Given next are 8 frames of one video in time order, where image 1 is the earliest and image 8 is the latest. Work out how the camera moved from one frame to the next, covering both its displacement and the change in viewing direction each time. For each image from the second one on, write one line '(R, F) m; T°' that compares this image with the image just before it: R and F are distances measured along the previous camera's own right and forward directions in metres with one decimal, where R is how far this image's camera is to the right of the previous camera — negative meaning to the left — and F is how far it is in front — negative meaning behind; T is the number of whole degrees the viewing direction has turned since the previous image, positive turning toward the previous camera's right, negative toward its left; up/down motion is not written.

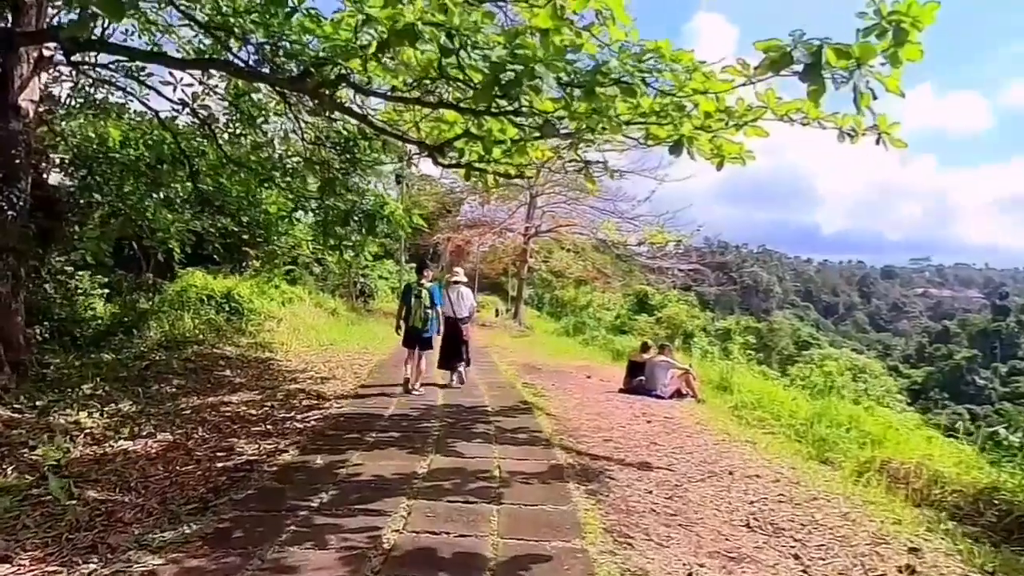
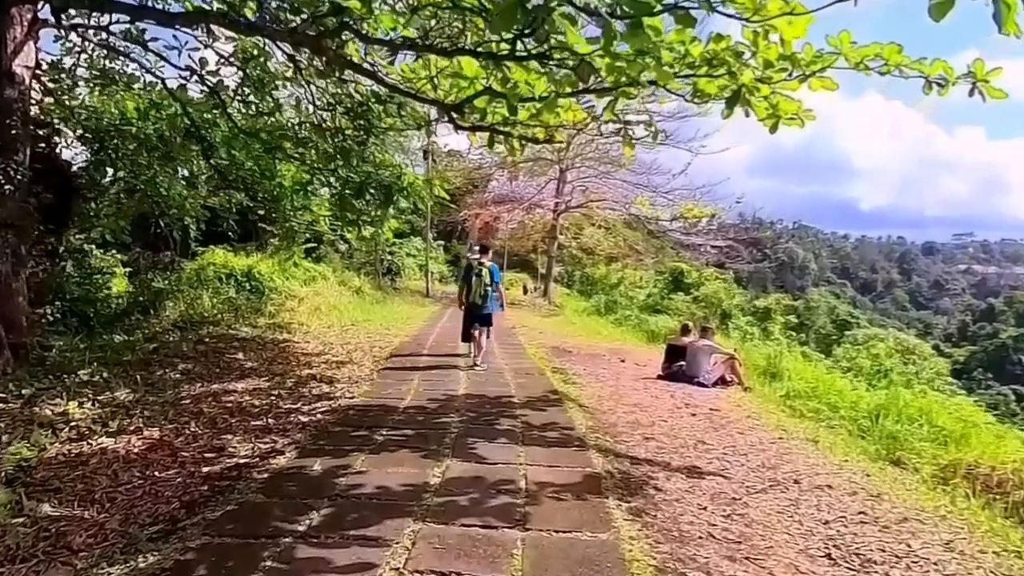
(0.0, +0.7) m; -3°
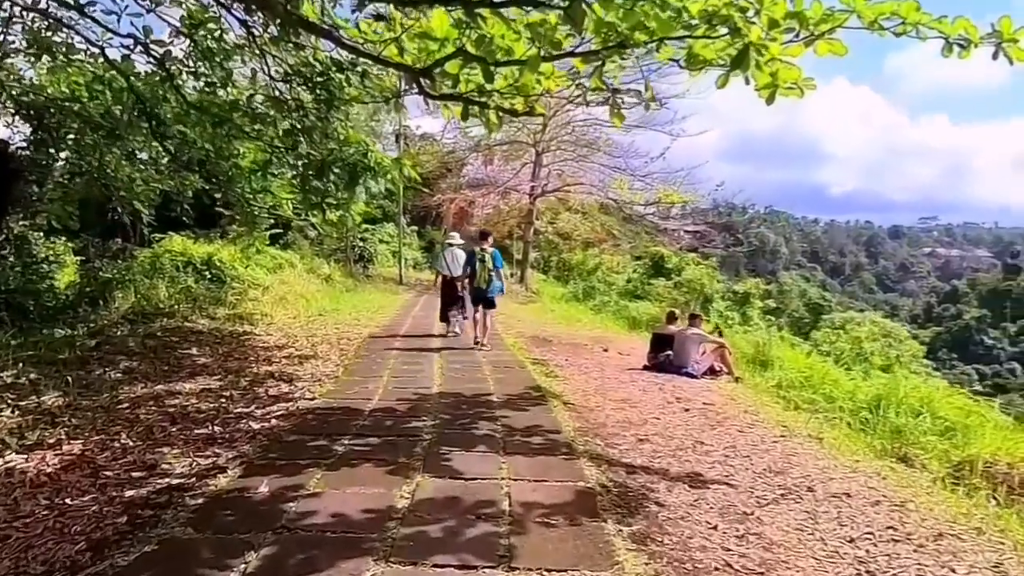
(0.0, +0.5) m; +2°
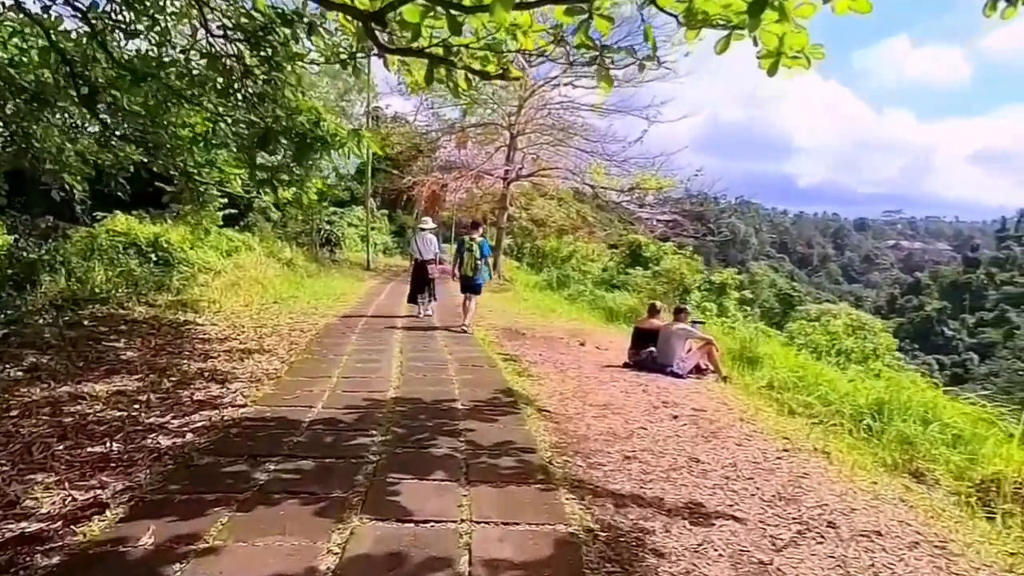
(0.0, +0.7) m; +2°
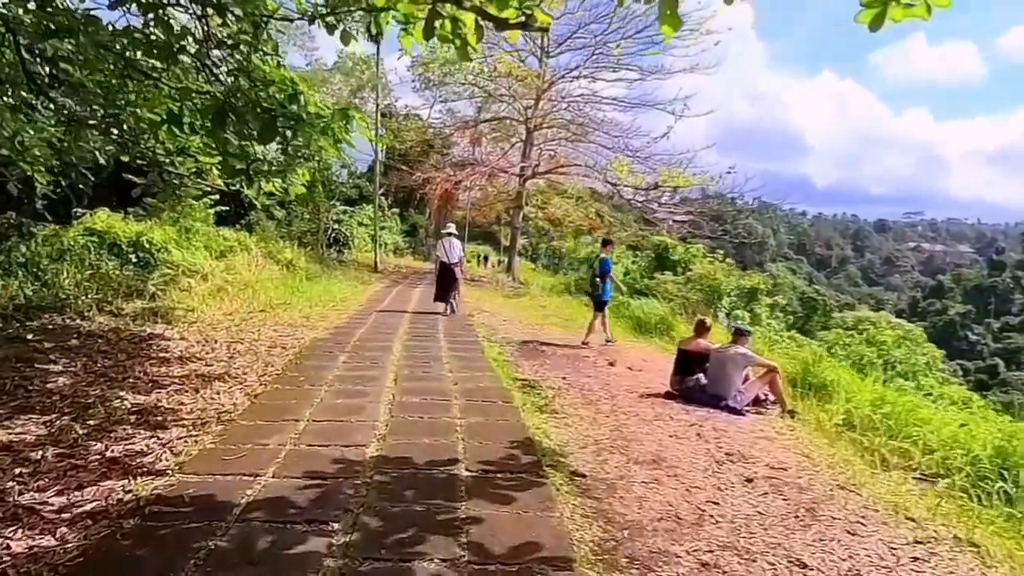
(-0.1, +1.2) m; -1°
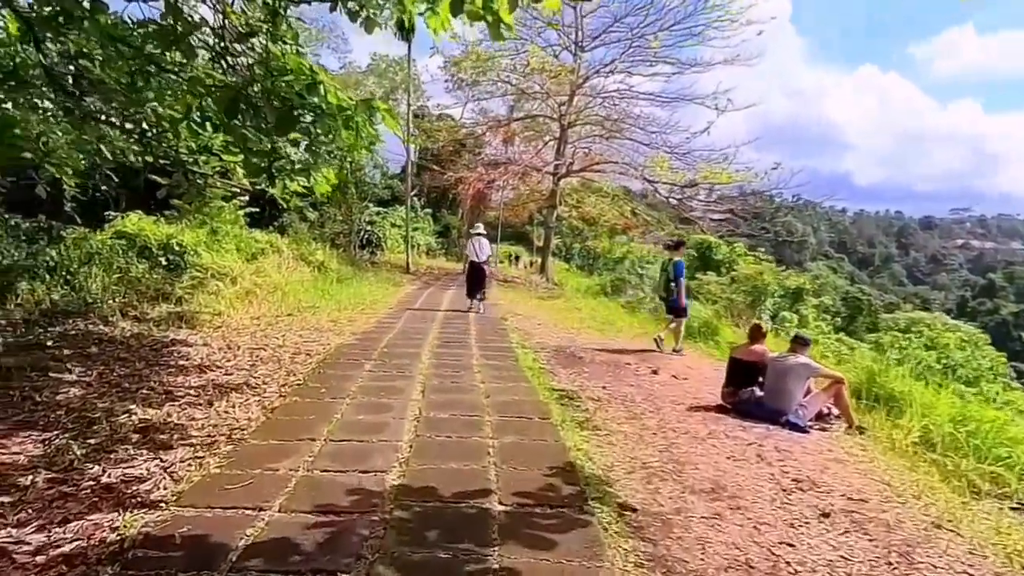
(0.0, +0.4) m; -3°
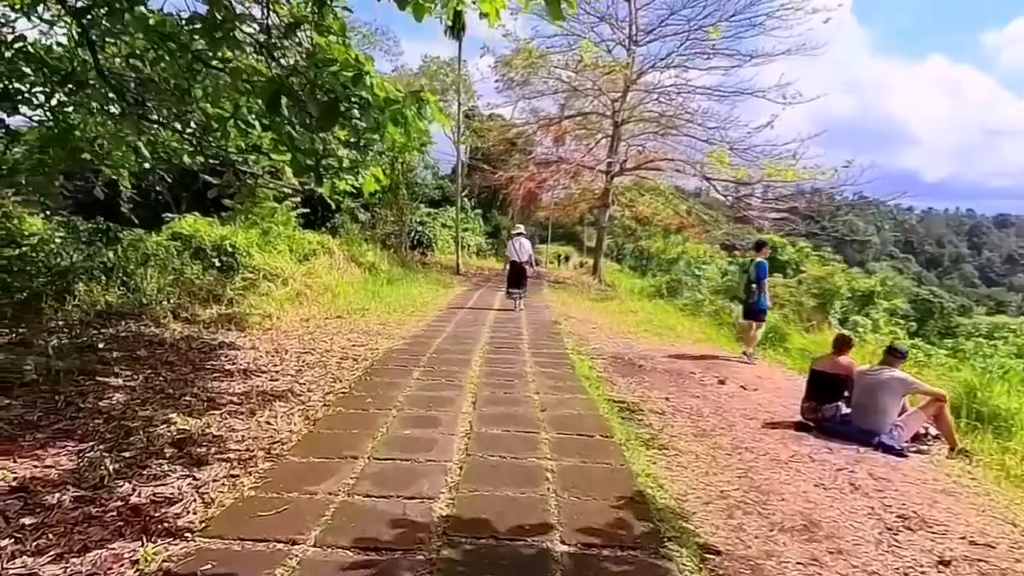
(-0.1, +0.4) m; -4°
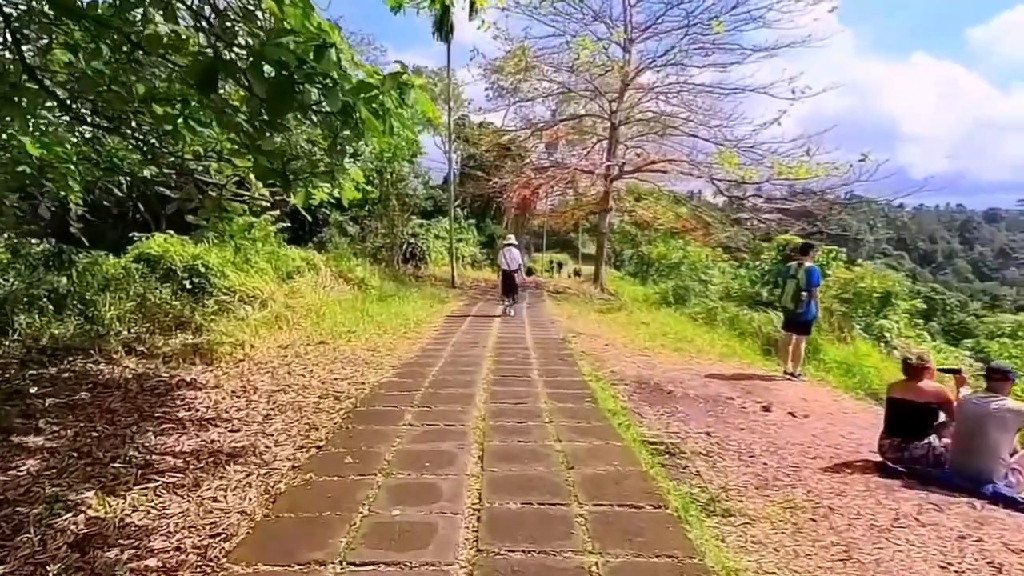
(-0.1, +0.9) m; 0°
